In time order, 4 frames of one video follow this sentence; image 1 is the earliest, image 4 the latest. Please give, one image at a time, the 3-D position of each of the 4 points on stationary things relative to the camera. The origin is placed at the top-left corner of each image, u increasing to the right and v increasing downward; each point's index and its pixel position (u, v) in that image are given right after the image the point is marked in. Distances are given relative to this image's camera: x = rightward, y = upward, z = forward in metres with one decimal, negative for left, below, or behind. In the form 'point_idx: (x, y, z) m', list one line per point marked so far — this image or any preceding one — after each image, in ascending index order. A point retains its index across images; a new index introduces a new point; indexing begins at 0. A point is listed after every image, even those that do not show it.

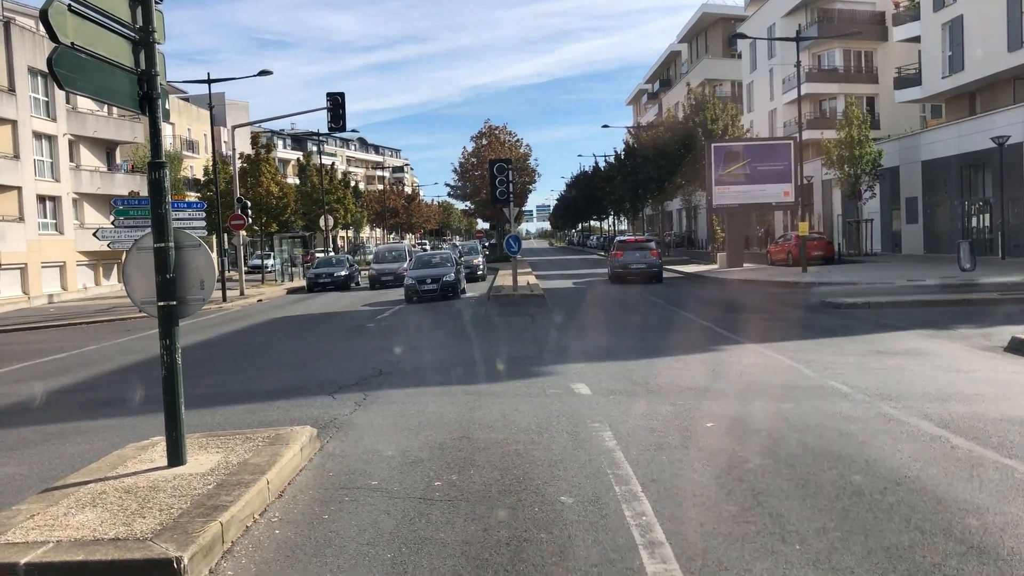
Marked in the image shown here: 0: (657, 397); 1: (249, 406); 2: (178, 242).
0: (+1.3, -1.0, +8.3) m
1: (-2.5, -1.1, +8.8) m
2: (-2.1, +0.3, +5.8) m
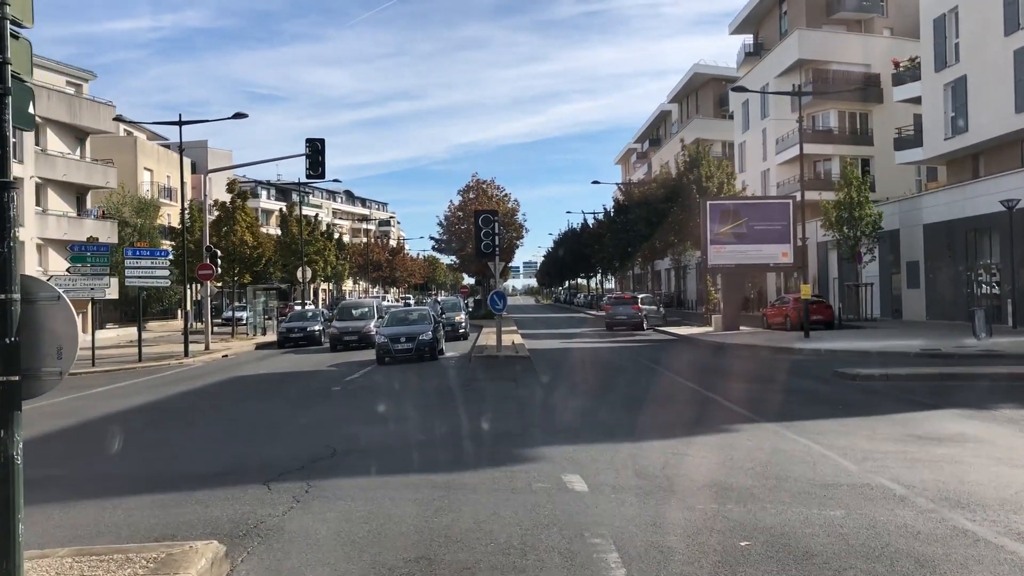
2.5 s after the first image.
0: (+1.2, -1.5, +6.7) m
1: (-2.7, -1.6, +7.1) m
2: (-2.2, 0.0, +4.2) m
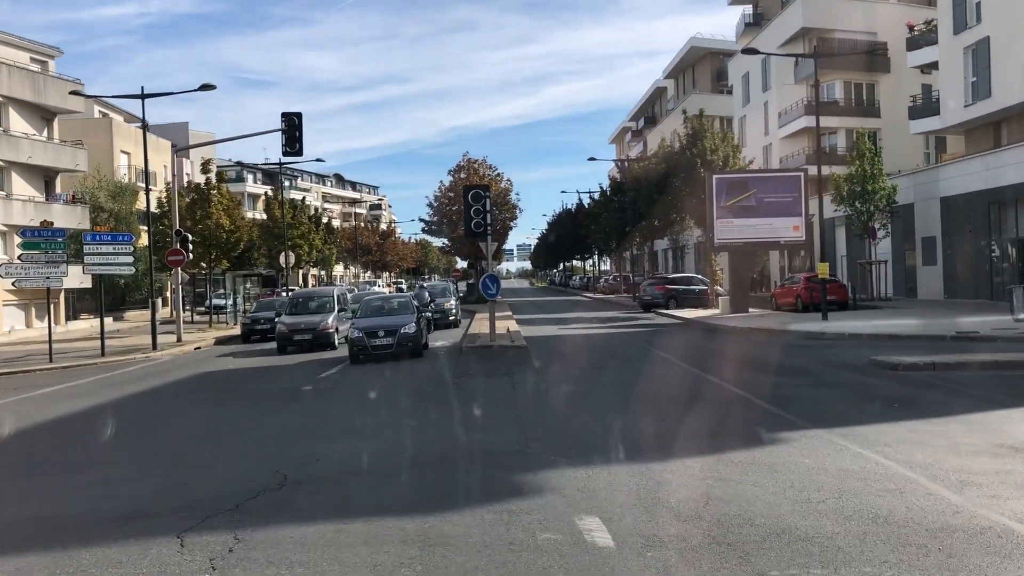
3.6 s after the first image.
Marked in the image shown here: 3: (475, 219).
0: (+1.2, -1.4, +4.9) m
1: (-2.7, -1.6, +5.3) m
2: (-2.2, 0.0, +2.3) m
3: (-0.8, +1.5, +19.9) m
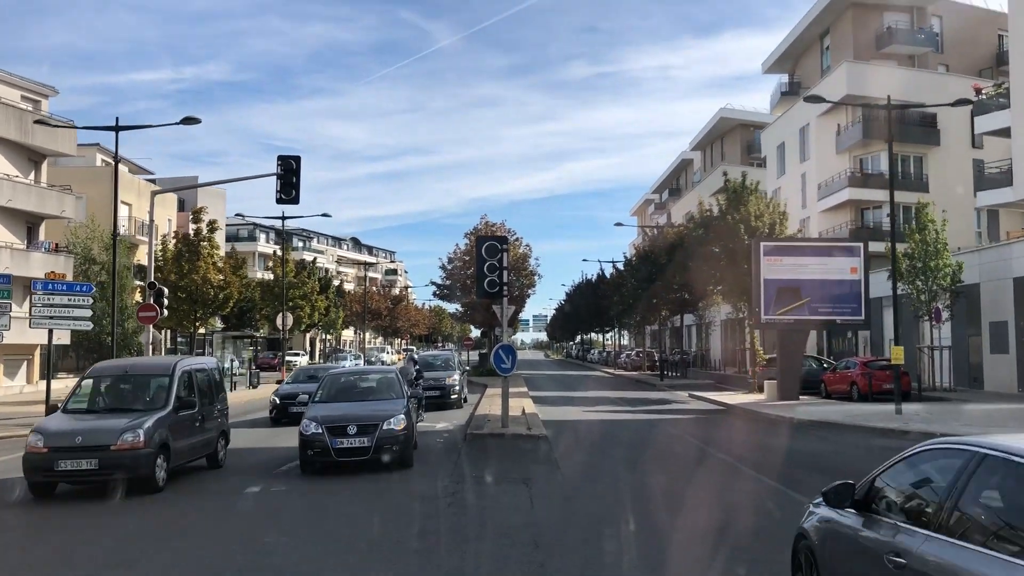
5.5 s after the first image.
0: (+1.2, -1.6, +1.5) m
1: (-2.7, -1.7, +1.9) m
2: (-2.2, +0.1, -0.9) m
3: (-0.4, +0.2, +16.7) m
